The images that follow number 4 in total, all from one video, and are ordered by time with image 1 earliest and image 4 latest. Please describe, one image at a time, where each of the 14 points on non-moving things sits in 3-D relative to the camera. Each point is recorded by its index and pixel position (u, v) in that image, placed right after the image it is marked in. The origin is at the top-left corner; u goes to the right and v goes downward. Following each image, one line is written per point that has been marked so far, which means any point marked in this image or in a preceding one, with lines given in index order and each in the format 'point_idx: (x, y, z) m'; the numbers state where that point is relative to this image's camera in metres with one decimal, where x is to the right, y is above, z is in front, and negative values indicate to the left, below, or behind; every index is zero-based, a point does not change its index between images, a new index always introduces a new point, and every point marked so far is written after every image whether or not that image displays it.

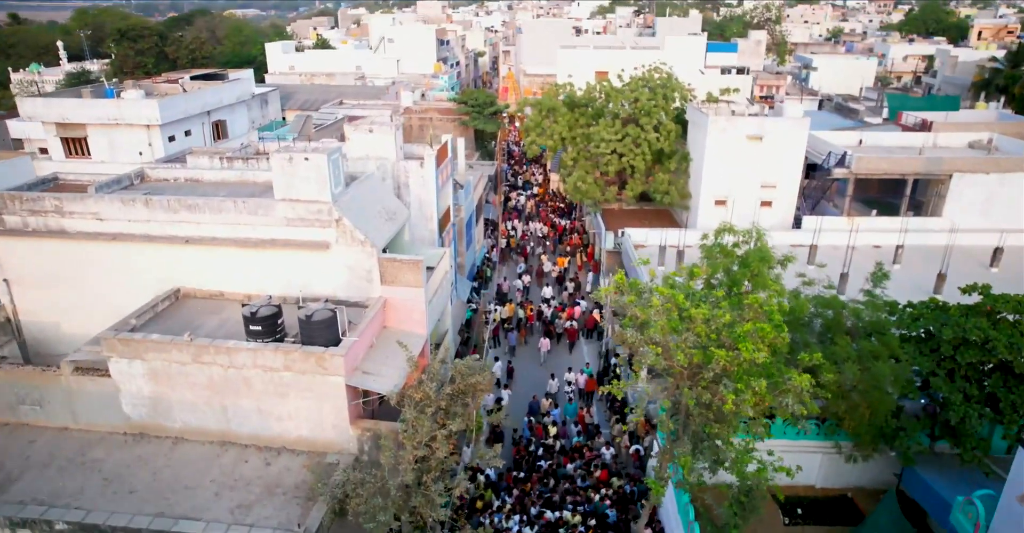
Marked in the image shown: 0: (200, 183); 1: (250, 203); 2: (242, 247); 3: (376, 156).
0: (-7.8, +2.1, +16.4) m
1: (-5.5, +1.3, +13.8) m
2: (-5.7, +0.4, +14.0) m
3: (-3.7, +3.0, +18.0) m
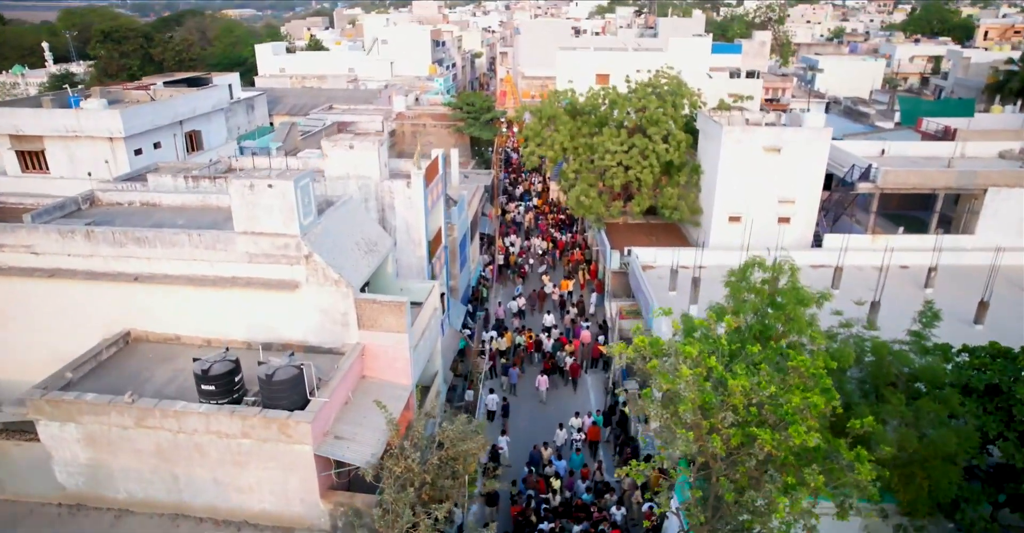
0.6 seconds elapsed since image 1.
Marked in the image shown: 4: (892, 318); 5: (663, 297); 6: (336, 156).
0: (-7.9, +1.3, +14.6) m
1: (-5.6, +0.6, +12.0) m
2: (-5.8, -0.4, +12.1) m
3: (-3.8, +2.2, +16.1) m
4: (+10.6, -1.4, +18.3) m
5: (+4.6, -0.9, +19.9) m
6: (-4.3, +2.7, +16.0) m
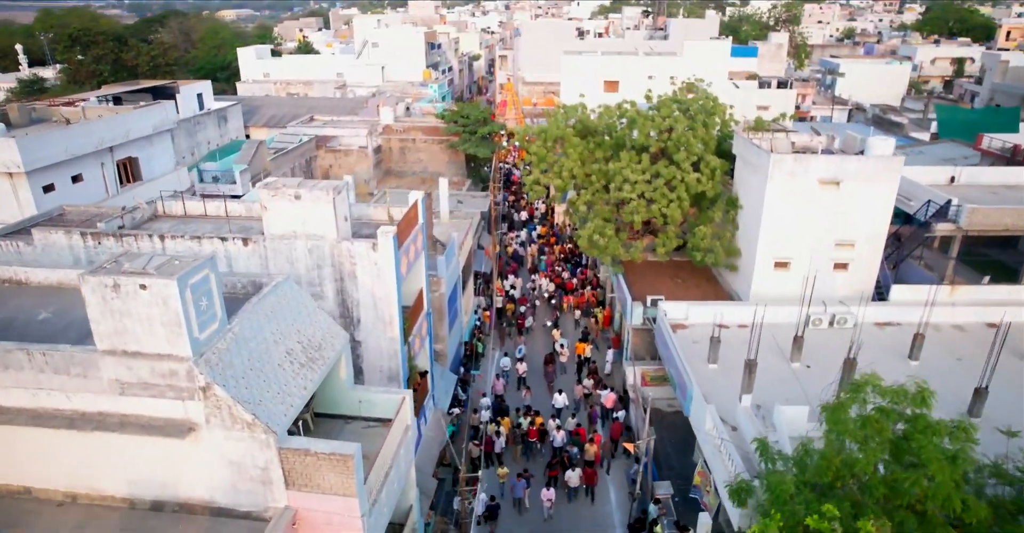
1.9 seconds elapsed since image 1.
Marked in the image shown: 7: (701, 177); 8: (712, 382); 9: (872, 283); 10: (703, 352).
0: (-7.8, -0.3, +10.6) m
1: (-5.6, -1.1, +8.0) m
2: (-5.8, -2.0, +8.1) m
3: (-3.8, +0.6, +12.1) m
4: (+10.6, -3.1, +14.3) m
5: (+4.6, -2.6, +15.9) m
6: (-4.3, +1.1, +12.1) m
7: (+5.7, +2.7, +19.9) m
8: (+4.7, -2.7, +15.5) m
9: (+10.5, -0.5, +19.1) m
10: (+5.0, -2.2, +17.0) m
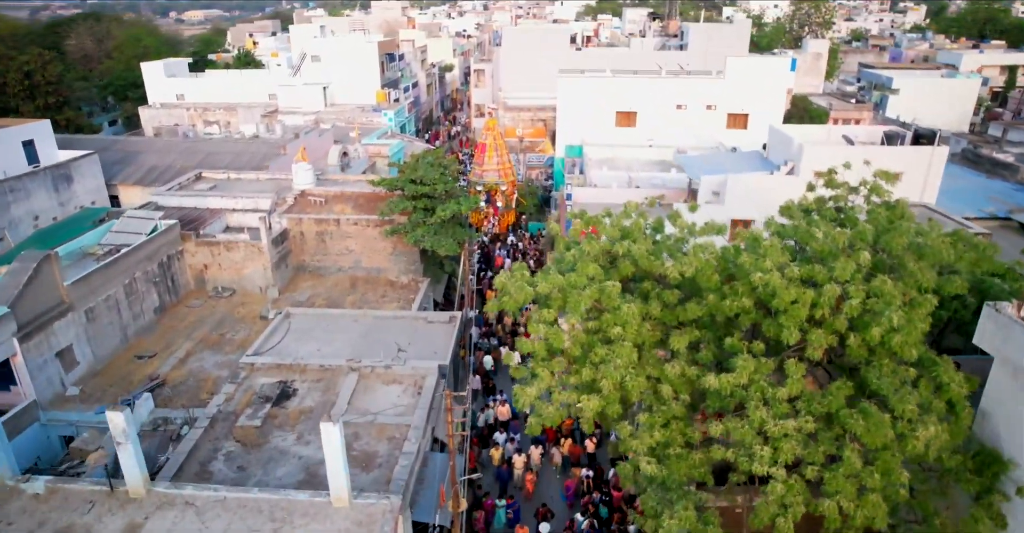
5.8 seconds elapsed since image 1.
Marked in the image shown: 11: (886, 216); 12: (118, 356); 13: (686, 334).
0: (-7.8, -5.3, -1.3) m
1: (-5.5, -6.0, -3.8) m
2: (-5.7, -6.9, -3.6) m
3: (-3.8, -4.3, +0.4) m
4: (+10.6, -7.8, +3.0) m
5: (+4.5, -7.4, +4.4) m
6: (-4.3, -3.9, +0.3) m
7: (+5.5, -2.1, +8.4) m
8: (+4.6, -7.5, +4.0) m
9: (+10.3, -5.2, +7.8) m
10: (+4.8, -7.0, +5.5) m
11: (+5.8, +0.9, +10.1) m
12: (-10.6, -2.4, +17.7) m
13: (+2.7, -1.0, +10.0) m
